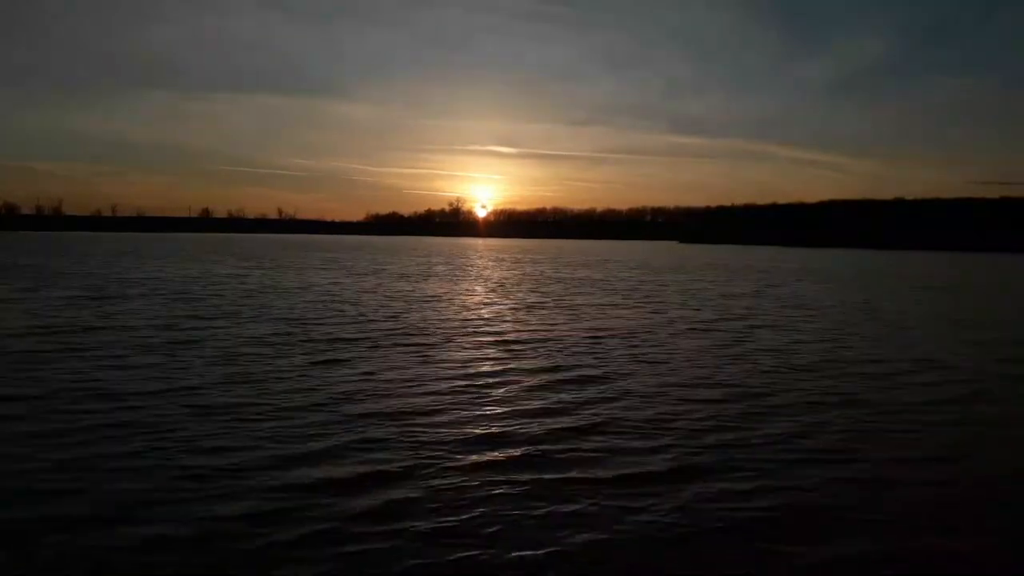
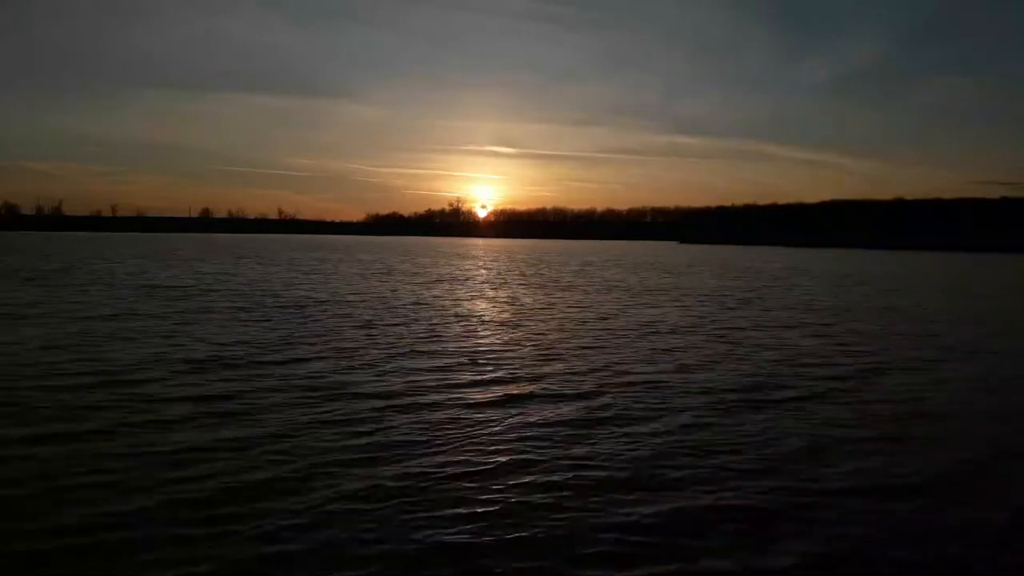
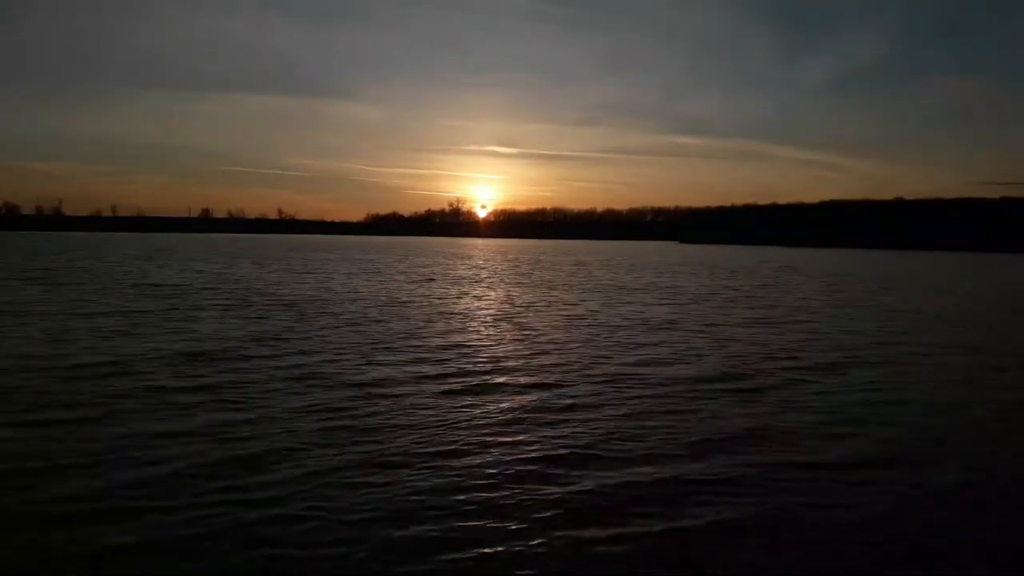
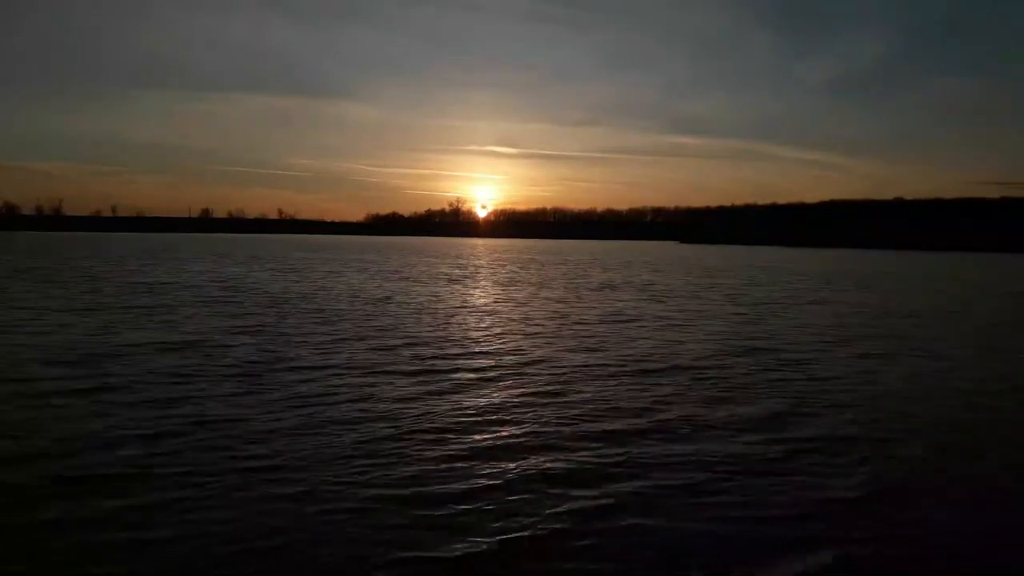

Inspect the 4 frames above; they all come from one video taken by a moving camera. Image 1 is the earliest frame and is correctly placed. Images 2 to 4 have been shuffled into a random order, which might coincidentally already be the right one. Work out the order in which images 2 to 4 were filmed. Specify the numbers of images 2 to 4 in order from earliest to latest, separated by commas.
4, 3, 2
